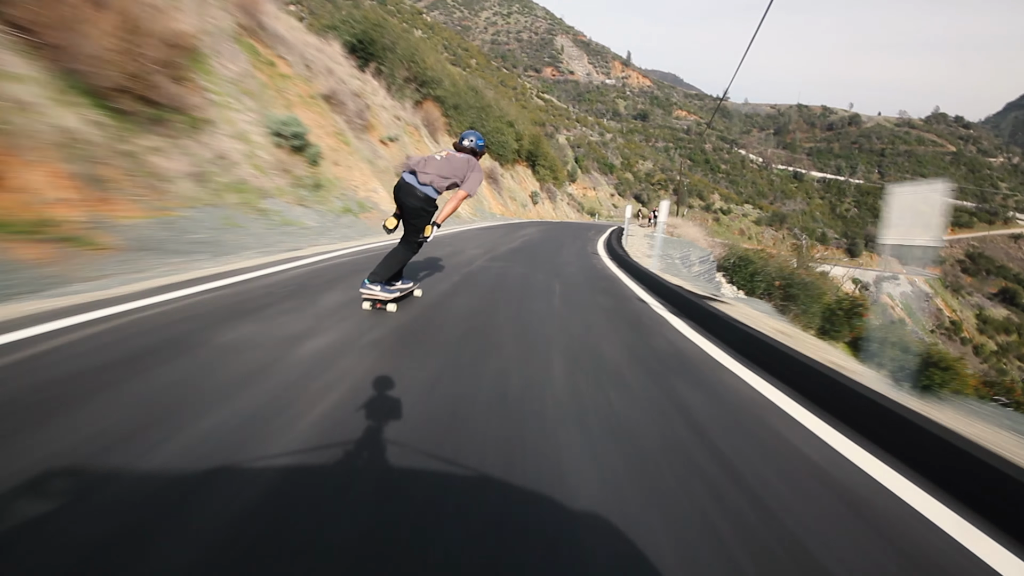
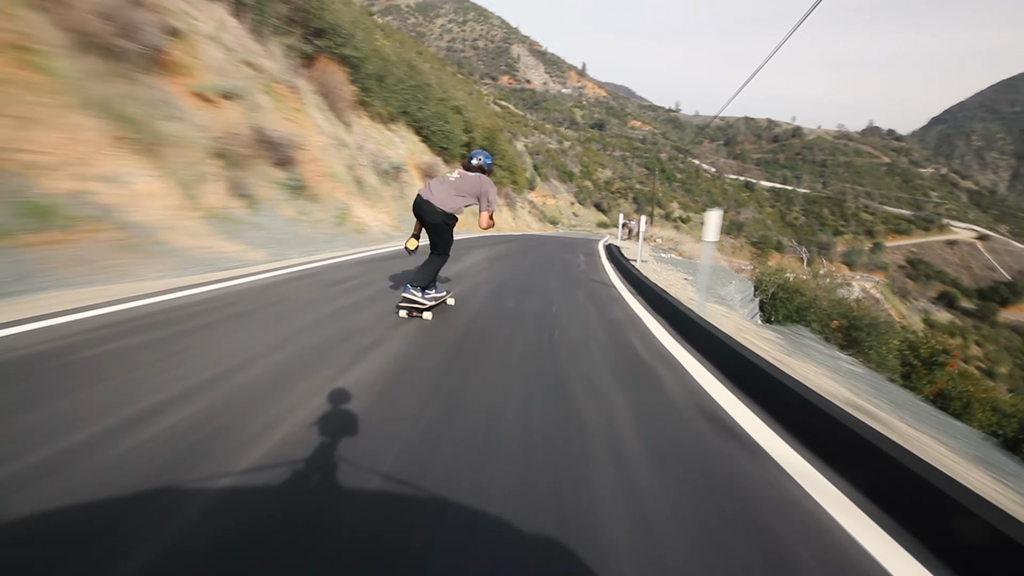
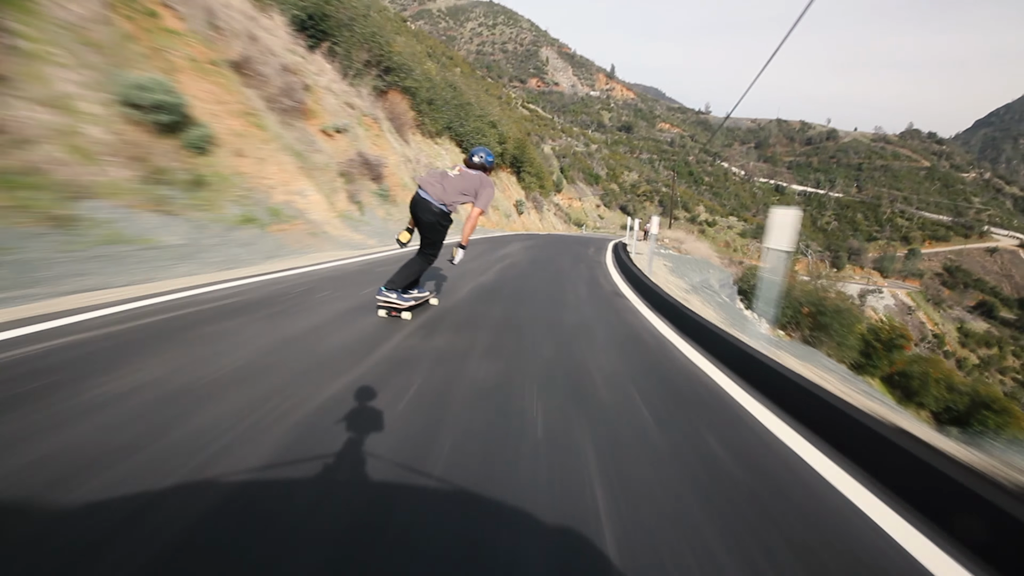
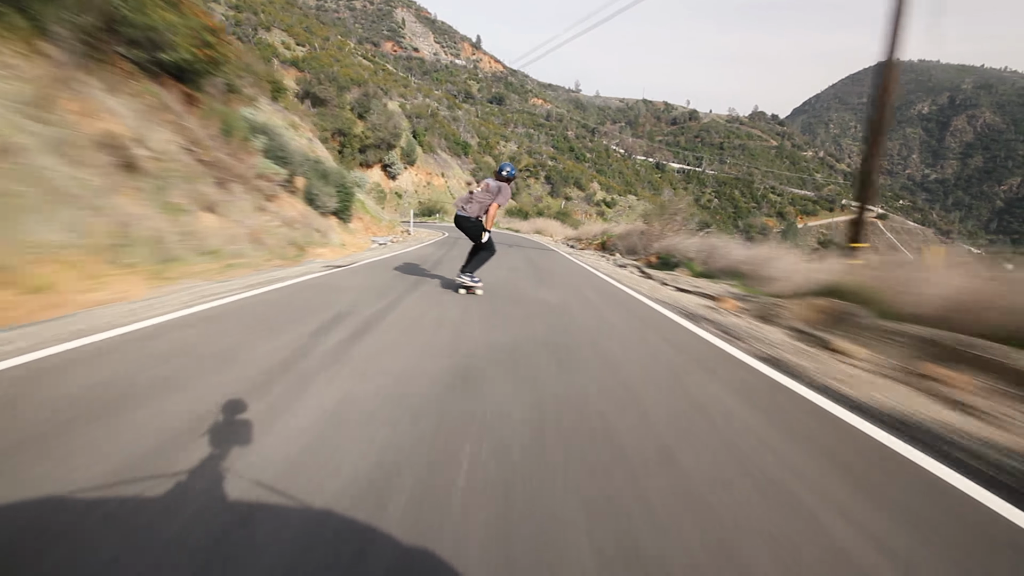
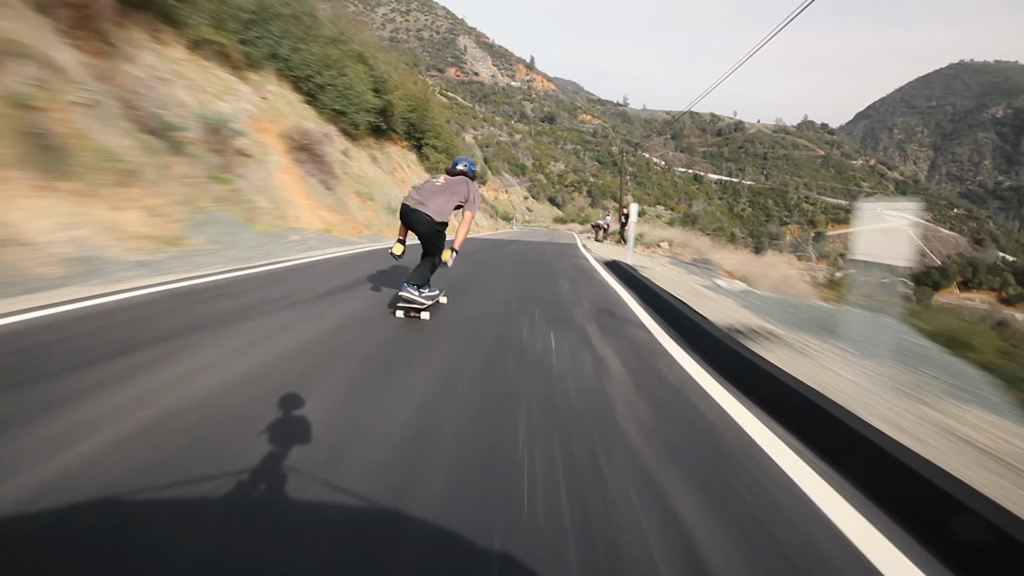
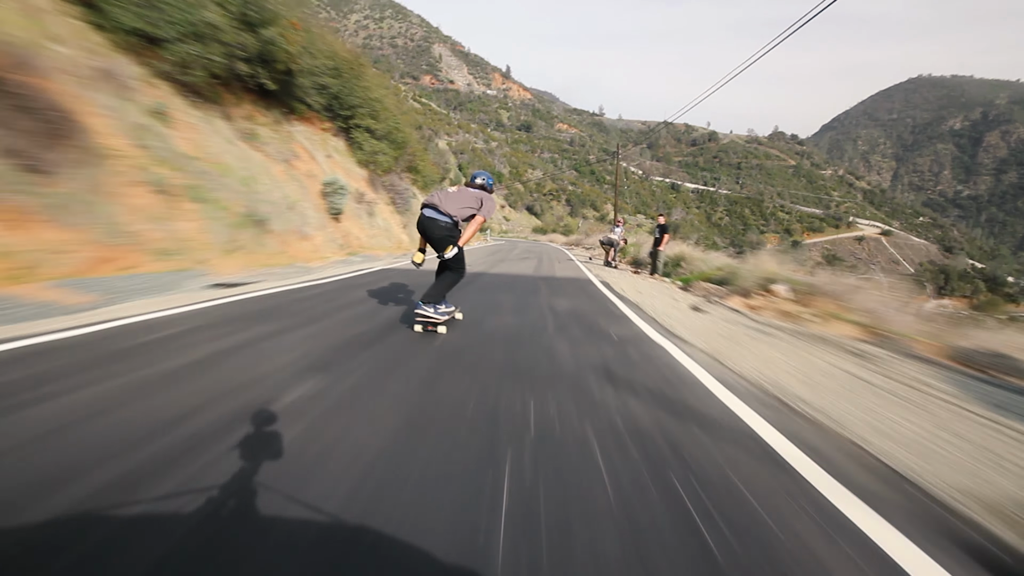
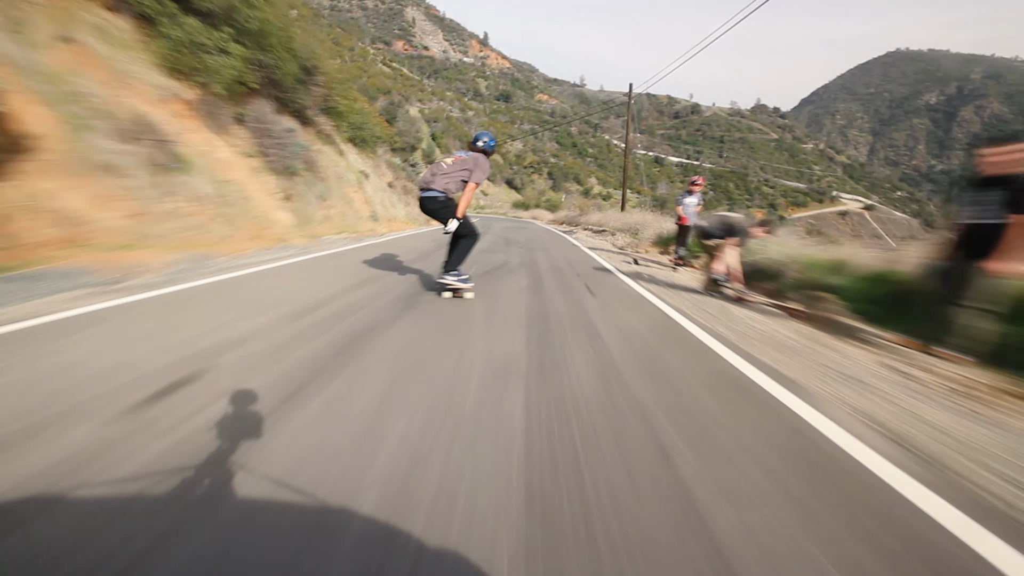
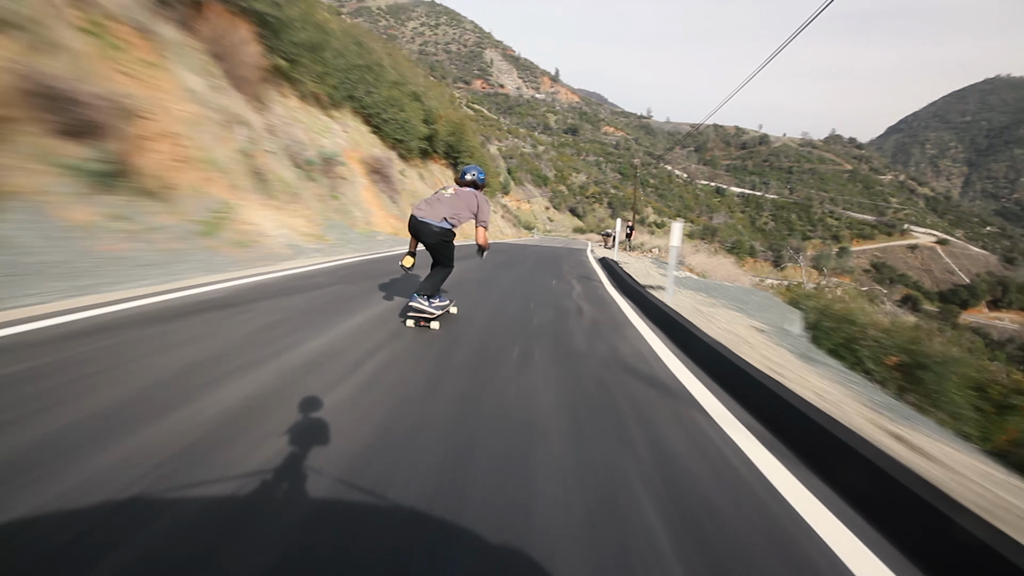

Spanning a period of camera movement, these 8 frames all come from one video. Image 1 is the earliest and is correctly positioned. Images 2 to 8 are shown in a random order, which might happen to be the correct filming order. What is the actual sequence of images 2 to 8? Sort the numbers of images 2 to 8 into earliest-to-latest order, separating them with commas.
3, 2, 8, 5, 6, 7, 4
